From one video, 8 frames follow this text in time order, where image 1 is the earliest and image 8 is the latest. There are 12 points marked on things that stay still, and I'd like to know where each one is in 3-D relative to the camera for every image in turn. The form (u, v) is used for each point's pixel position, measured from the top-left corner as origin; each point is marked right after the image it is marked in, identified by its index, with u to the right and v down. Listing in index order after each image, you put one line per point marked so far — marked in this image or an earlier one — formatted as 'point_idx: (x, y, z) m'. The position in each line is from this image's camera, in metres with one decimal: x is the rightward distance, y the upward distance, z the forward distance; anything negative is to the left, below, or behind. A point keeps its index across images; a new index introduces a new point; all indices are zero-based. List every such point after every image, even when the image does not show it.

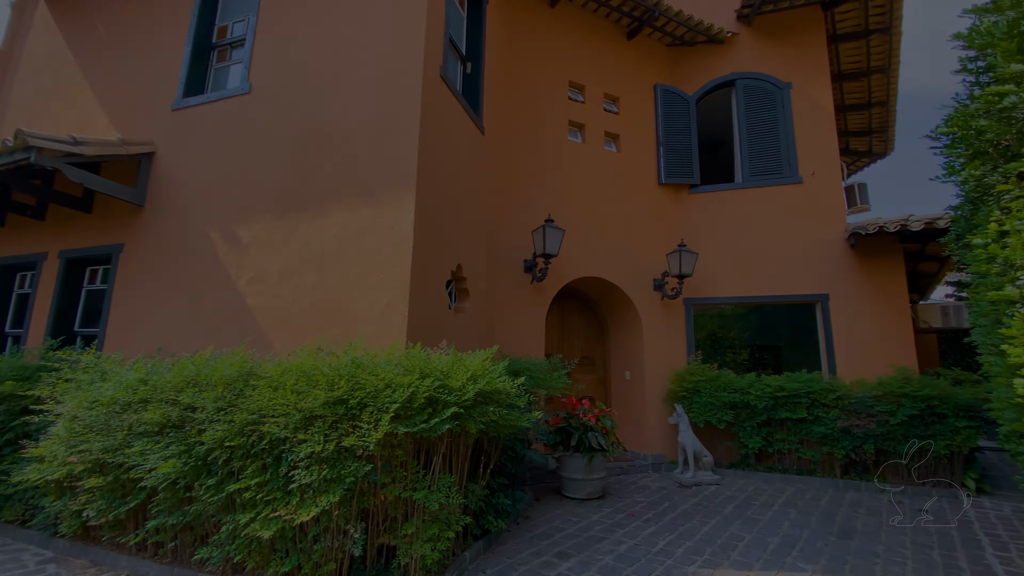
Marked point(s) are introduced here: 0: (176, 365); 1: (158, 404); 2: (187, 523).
0: (-2.3, -0.5, +3.3) m
1: (-2.3, -0.7, +3.1) m
2: (-2.0, -1.5, +3.0) m
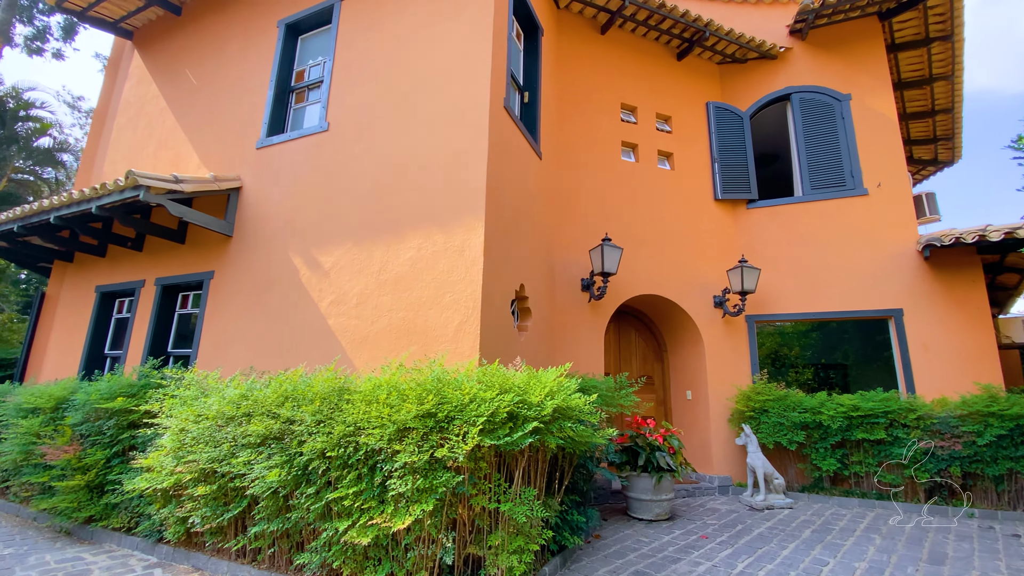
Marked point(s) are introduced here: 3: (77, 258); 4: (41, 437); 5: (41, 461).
0: (-1.7, -0.7, +3.5) m
1: (-1.7, -0.9, +3.4) m
2: (-1.5, -1.6, +3.2) m
3: (-6.2, +0.4, +6.8) m
4: (-4.4, -1.4, +4.5) m
5: (-4.3, -1.6, +4.5) m
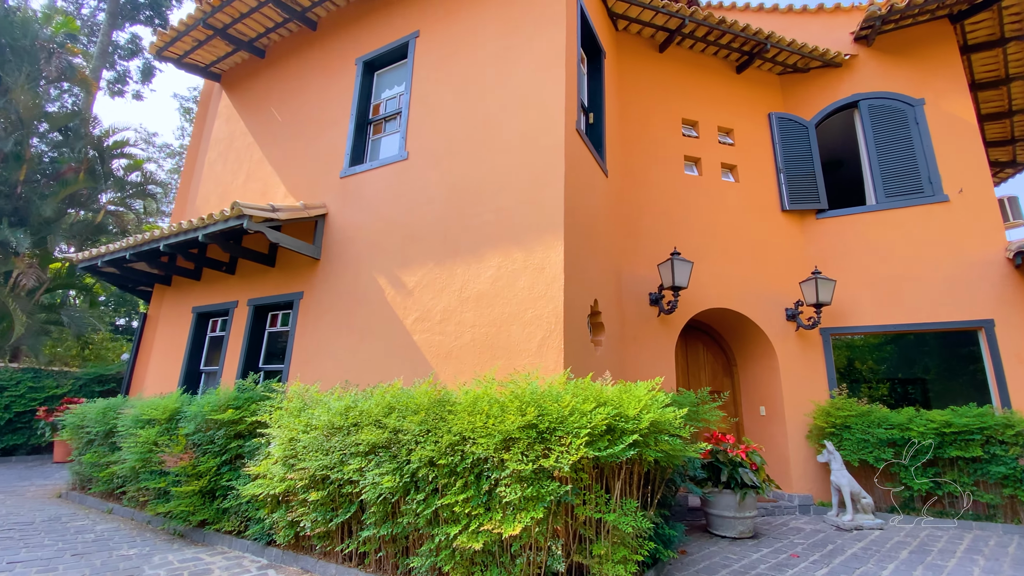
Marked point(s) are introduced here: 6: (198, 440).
0: (-1.1, -0.8, +3.8) m
1: (-1.1, -1.0, +3.6) m
2: (-0.8, -1.8, +3.4) m
3: (-5.2, +0.1, +7.5) m
4: (-3.7, -1.6, +5.0) m
5: (-3.6, -1.8, +4.9) m
6: (-3.1, -1.5, +4.7) m
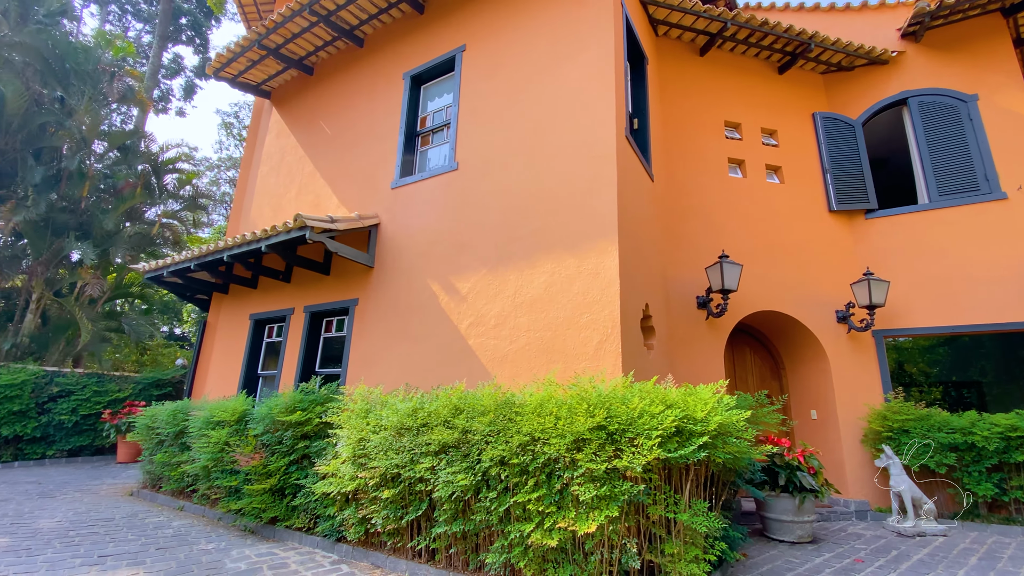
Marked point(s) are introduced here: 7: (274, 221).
0: (-0.6, -0.9, +3.9) m
1: (-0.6, -1.1, +3.7) m
2: (-0.3, -1.8, +3.5) m
3: (-4.6, 0.0, +7.8) m
4: (-3.1, -1.7, +5.2) m
5: (-3.0, -1.9, +5.1) m
6: (-2.5, -1.5, +4.9) m
7: (-3.8, +1.1, +7.7) m
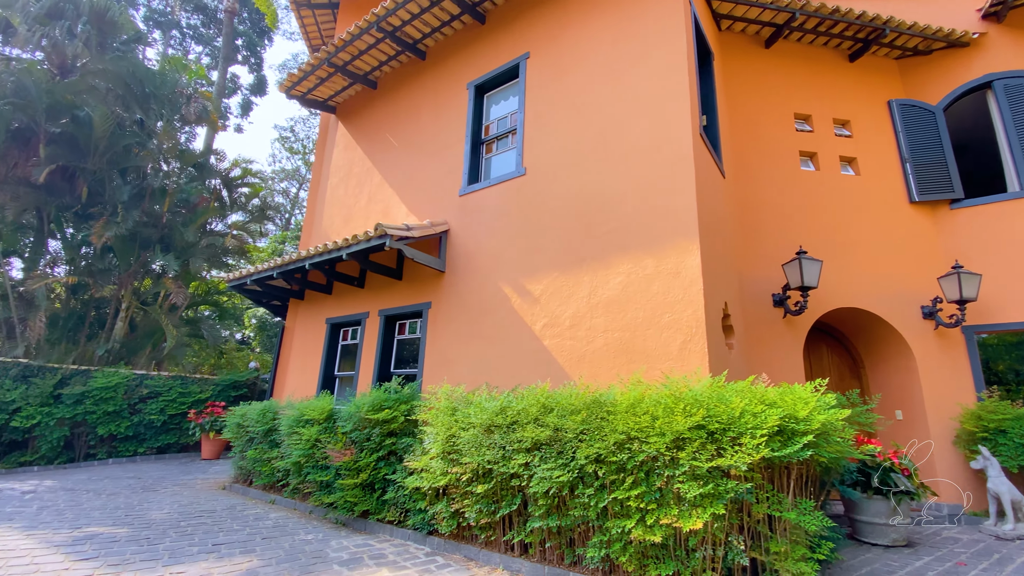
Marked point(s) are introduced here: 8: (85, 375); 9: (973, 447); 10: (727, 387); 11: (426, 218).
0: (+0.2, -0.9, +4.0) m
1: (+0.1, -1.1, +3.8) m
2: (+0.4, -1.8, +3.6) m
3: (-3.5, -0.1, +8.2) m
4: (-2.2, -1.8, +5.5) m
5: (-2.2, -2.0, +5.4) m
6: (-1.7, -1.6, +5.1) m
7: (-2.8, +1.0, +8.1) m
8: (-8.7, -1.8, +9.8) m
9: (+5.3, -1.8, +5.5) m
10: (+1.5, -0.7, +3.4) m
11: (-1.2, +1.0, +6.9) m
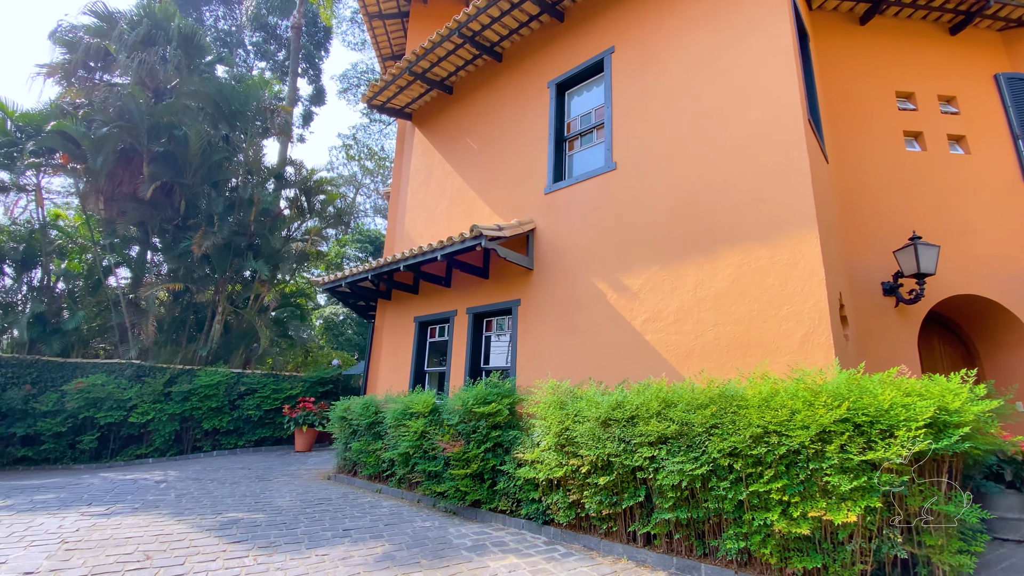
0: (+1.2, -0.9, +4.1) m
1: (+1.1, -1.1, +3.9) m
2: (+1.4, -1.8, +3.6) m
3: (-2.2, -0.1, +8.6) m
4: (-1.1, -1.8, +5.8) m
5: (-1.0, -2.0, +5.7) m
6: (-0.5, -1.6, +5.4) m
7: (-1.4, +1.0, +8.4) m
8: (-7.1, -1.9, +10.6) m
9: (+6.4, -1.6, +5.0) m
10: (+2.5, -0.6, +3.4) m
11: (0.0, +1.0, +7.0) m
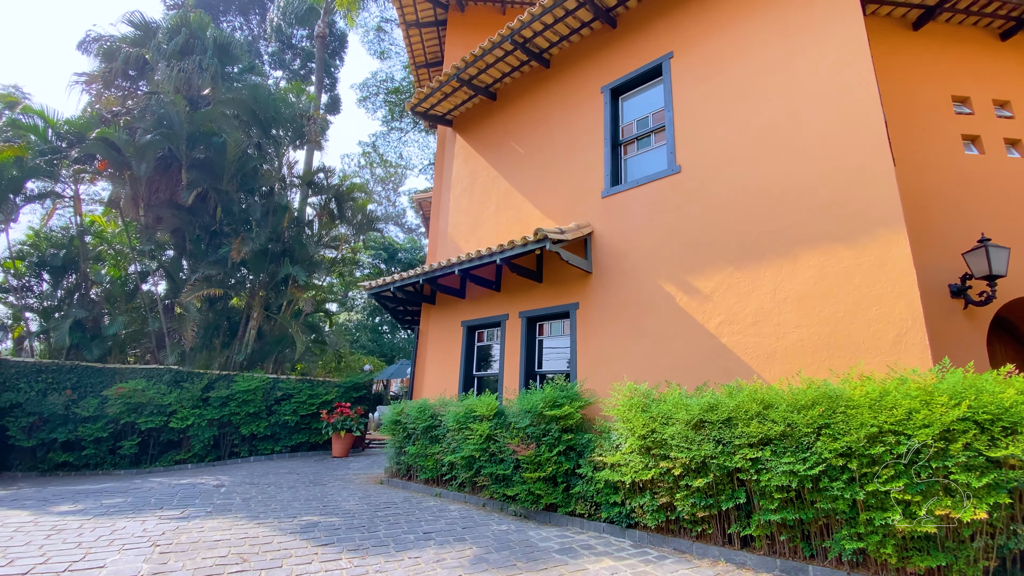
0: (+2.0, -0.9, +4.1) m
1: (+1.9, -1.1, +3.9) m
2: (+2.2, -1.8, +3.6) m
3: (-1.4, -0.2, +8.6) m
4: (-0.3, -1.8, +5.8) m
5: (-0.2, -2.0, +5.7) m
6: (+0.3, -1.6, +5.4) m
7: (-0.6, +0.9, +8.4) m
8: (-6.3, -2.0, +10.6) m
9: (+7.2, -1.6, +5.0) m
10: (+3.3, -0.6, +3.4) m
11: (+0.8, +1.0, +7.0) m
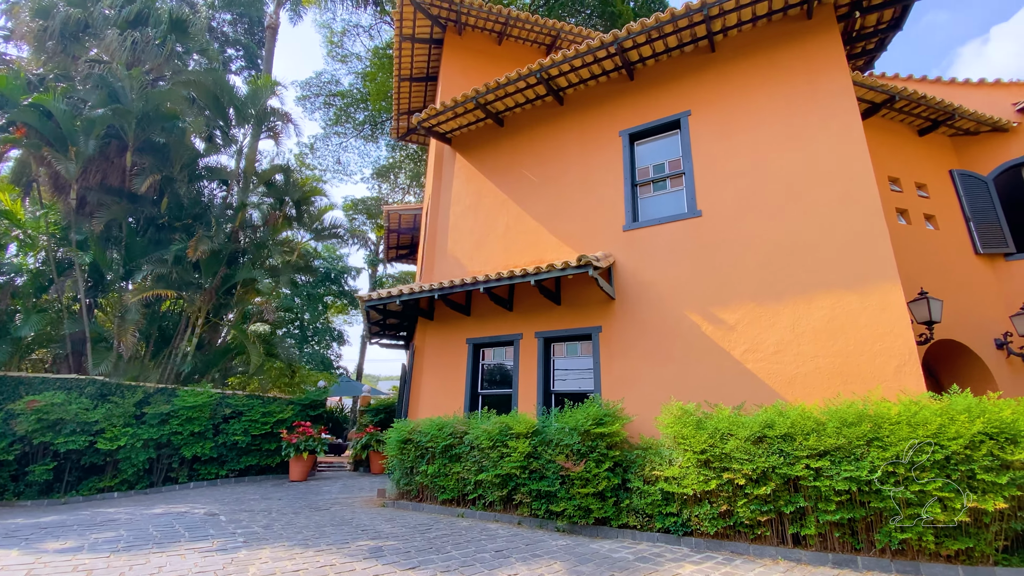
0: (+2.8, -1.2, +4.8) m
1: (+2.8, -1.4, +4.6) m
2: (+3.1, -2.1, +4.4) m
3: (-1.4, -0.5, +8.5) m
4: (+0.2, -2.1, +5.9) m
5: (+0.3, -2.3, +5.8) m
6: (+0.8, -1.9, +5.6) m
7: (-0.5, +0.6, +8.5) m
8: (-6.7, -2.1, +9.4) m
9: (+7.7, -2.3, +6.8) m
10: (+4.3, -1.0, +4.4) m
11: (+1.1, +0.6, +7.5) m
